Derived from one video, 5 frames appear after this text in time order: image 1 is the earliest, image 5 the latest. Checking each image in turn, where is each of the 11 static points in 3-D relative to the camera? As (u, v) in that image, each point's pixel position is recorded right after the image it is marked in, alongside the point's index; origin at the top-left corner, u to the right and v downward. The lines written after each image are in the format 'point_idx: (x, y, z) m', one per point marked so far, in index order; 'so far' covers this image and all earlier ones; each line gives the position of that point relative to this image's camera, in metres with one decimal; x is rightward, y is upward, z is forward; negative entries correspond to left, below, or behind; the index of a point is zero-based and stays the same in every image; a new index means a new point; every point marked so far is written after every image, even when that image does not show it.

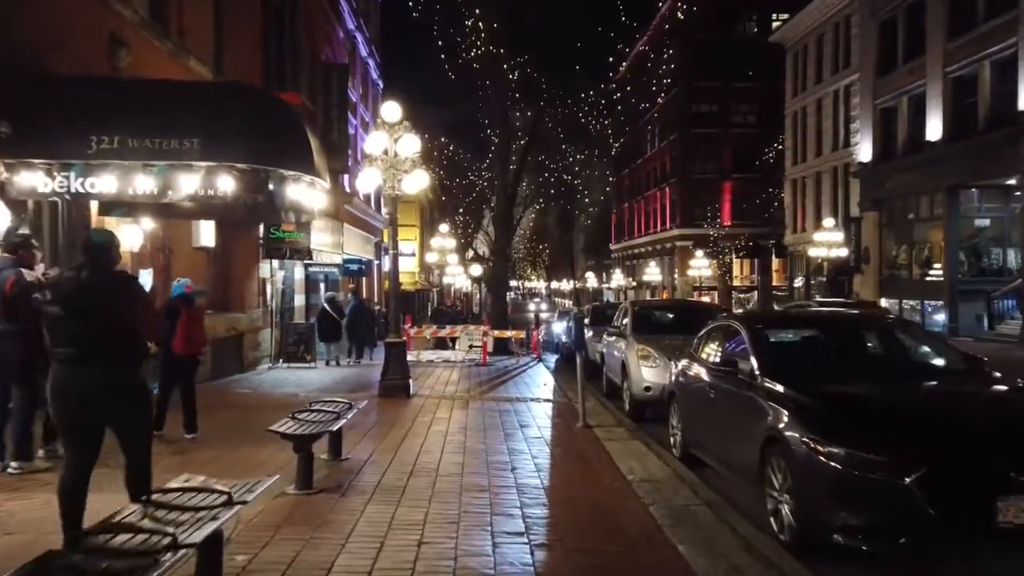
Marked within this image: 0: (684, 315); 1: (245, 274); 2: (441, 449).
0: (+3.3, -0.5, +14.8) m
1: (-6.9, +0.4, +19.8) m
2: (-0.9, -2.0, +9.3) m
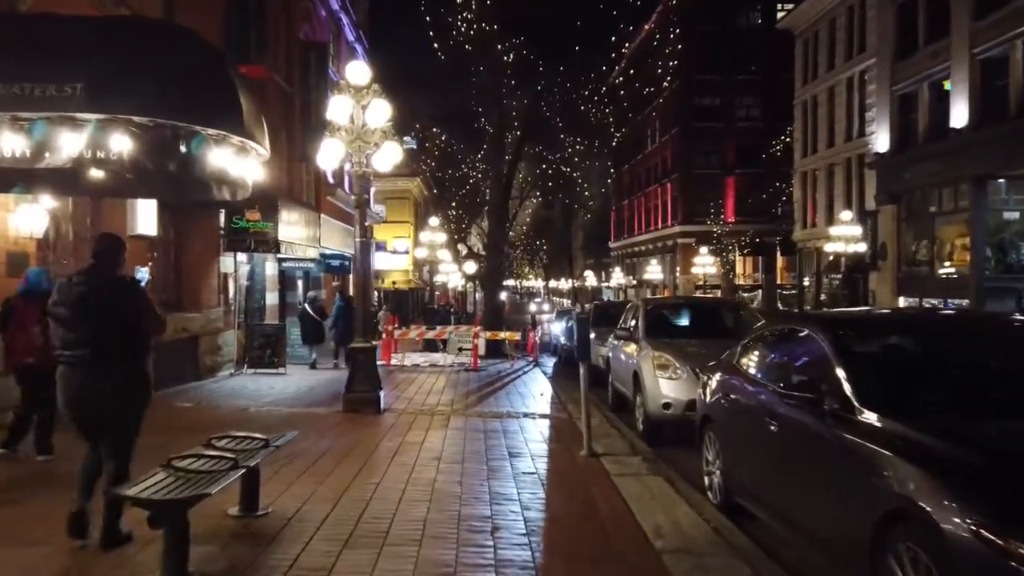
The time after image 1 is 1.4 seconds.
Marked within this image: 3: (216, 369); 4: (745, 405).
0: (+3.1, -0.5, +12.5) m
1: (-7.1, +0.5, +17.5) m
2: (-1.0, -1.9, +7.0) m
3: (-6.9, -1.9, +17.8) m
4: (+2.1, -1.0, +6.7) m
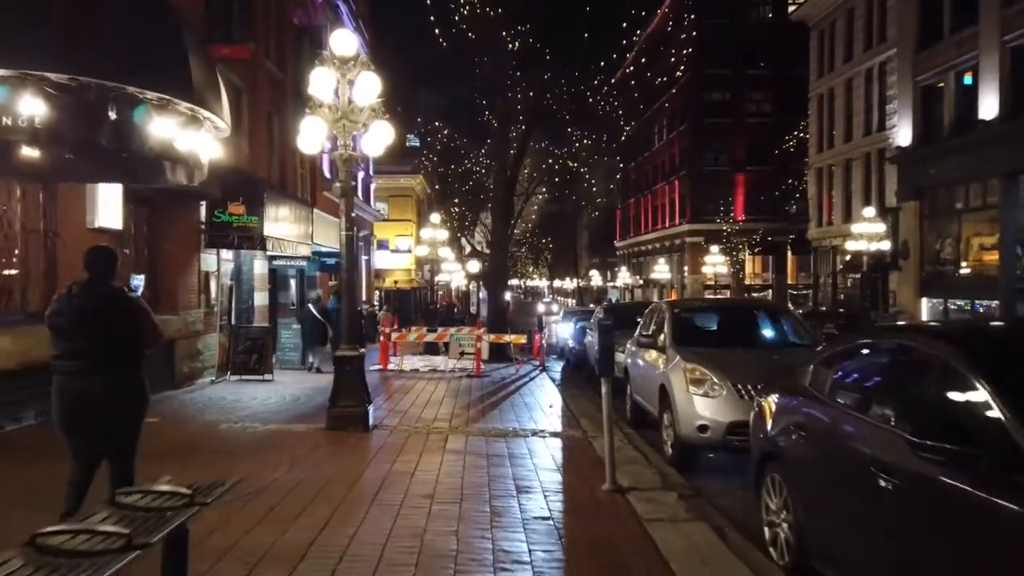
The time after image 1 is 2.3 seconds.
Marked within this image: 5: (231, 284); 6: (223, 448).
0: (+3.2, -0.5, +11.0) m
1: (-6.9, +0.5, +16.0) m
2: (-1.0, -1.9, +5.5) m
3: (-6.8, -1.9, +16.3) m
4: (+2.2, -1.1, +5.2) m
5: (-7.1, +0.1, +19.2) m
6: (-3.8, -2.1, +10.0) m
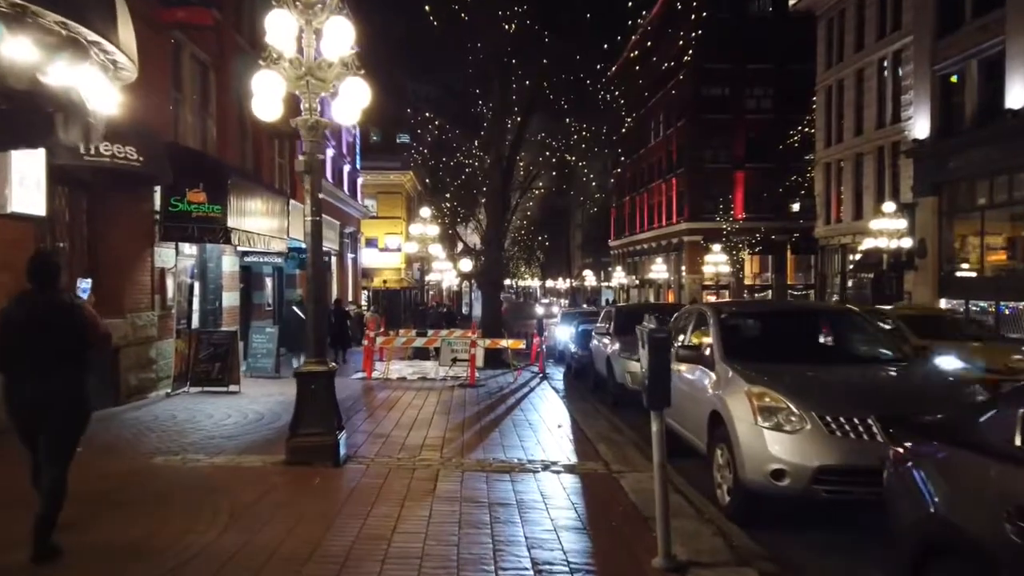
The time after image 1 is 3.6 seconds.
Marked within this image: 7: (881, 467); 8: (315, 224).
0: (+3.3, -0.5, +8.9) m
1: (-6.9, +0.5, +13.9) m
2: (-0.8, -1.9, +3.4) m
3: (-6.8, -1.9, +14.1) m
4: (+2.3, -1.1, +3.1) m
5: (-7.1, +0.1, +17.0) m
6: (-3.7, -2.1, +7.9) m
7: (+3.0, -1.4, +6.1) m
8: (-2.3, +0.8, +8.9) m
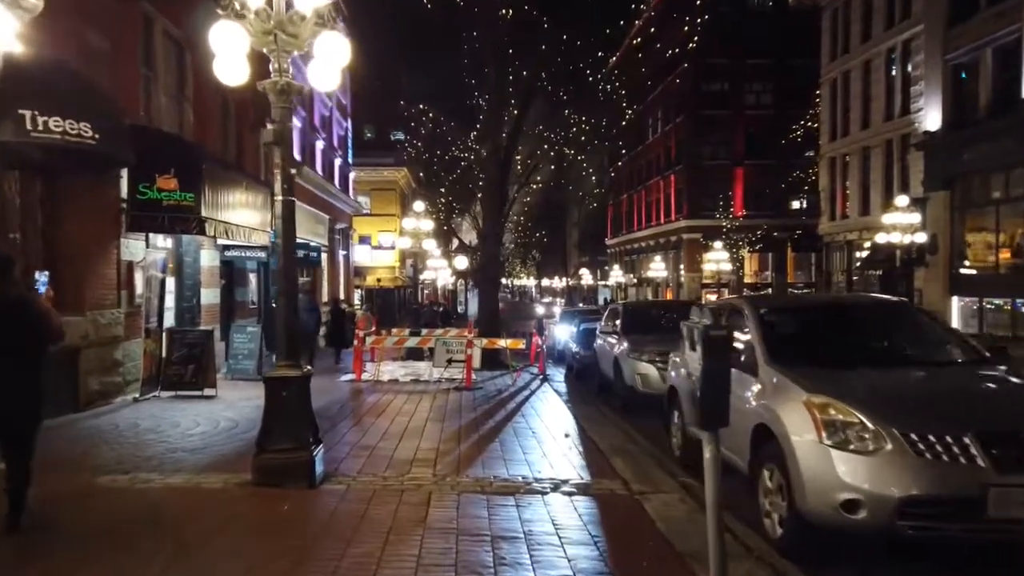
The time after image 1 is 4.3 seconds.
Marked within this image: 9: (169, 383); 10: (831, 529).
0: (+3.3, -0.4, +7.7) m
1: (-6.9, +0.6, +12.6) m
2: (-0.7, -1.8, +2.2) m
3: (-6.8, -1.8, +12.8) m
4: (+2.4, -1.0, +1.9) m
5: (-7.2, +0.2, +15.7) m
6: (-3.7, -2.0, +6.6) m
7: (+3.0, -1.3, +4.9) m
8: (-2.3, +0.8, +7.6) m
9: (-6.3, -1.8, +13.9) m
10: (+2.2, -1.7, +5.2) m
